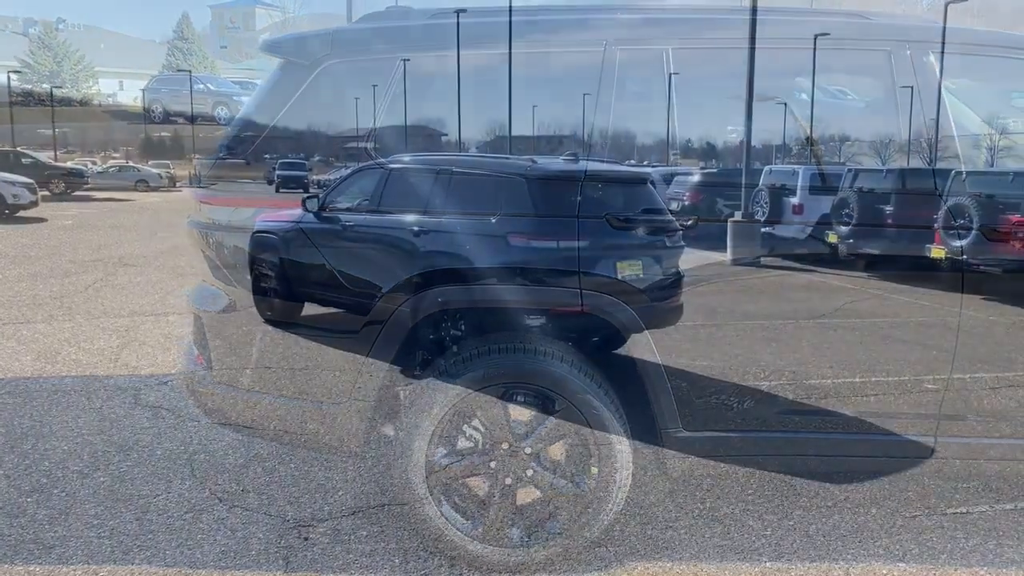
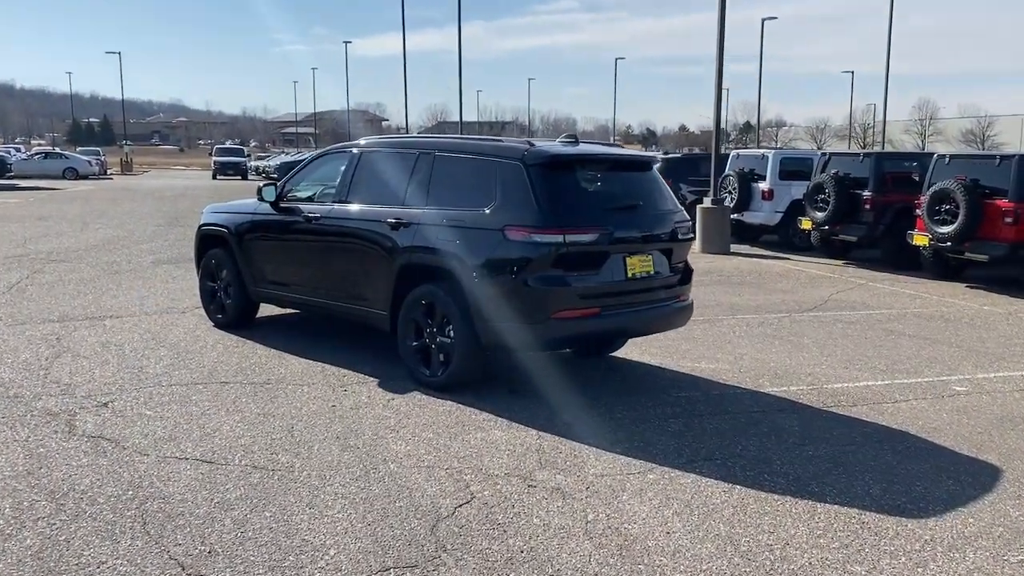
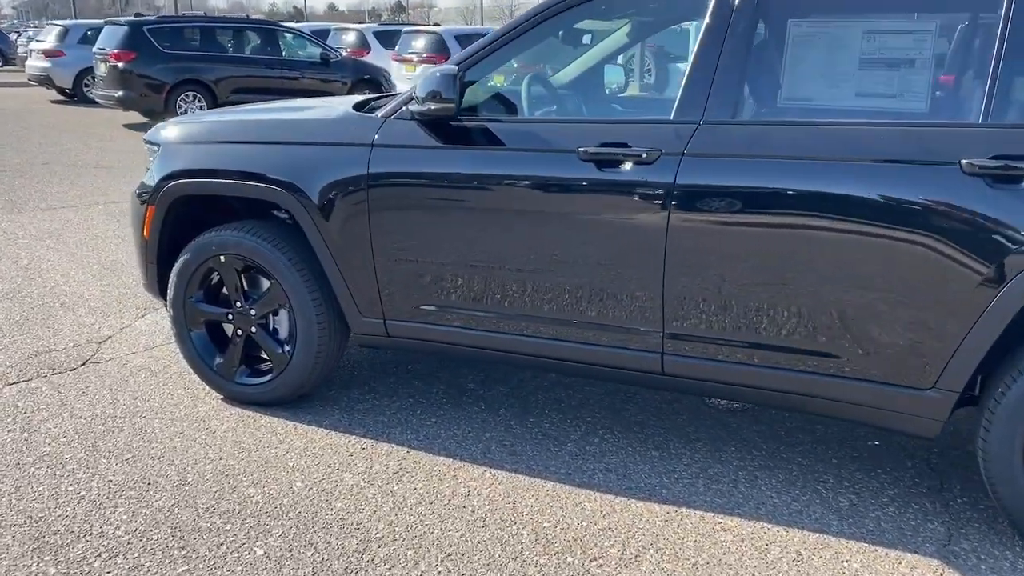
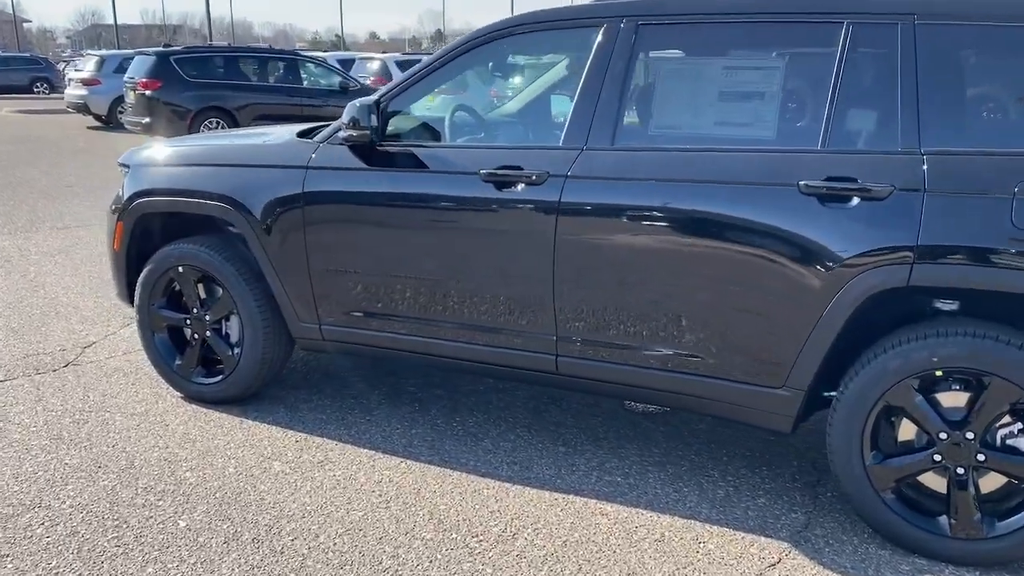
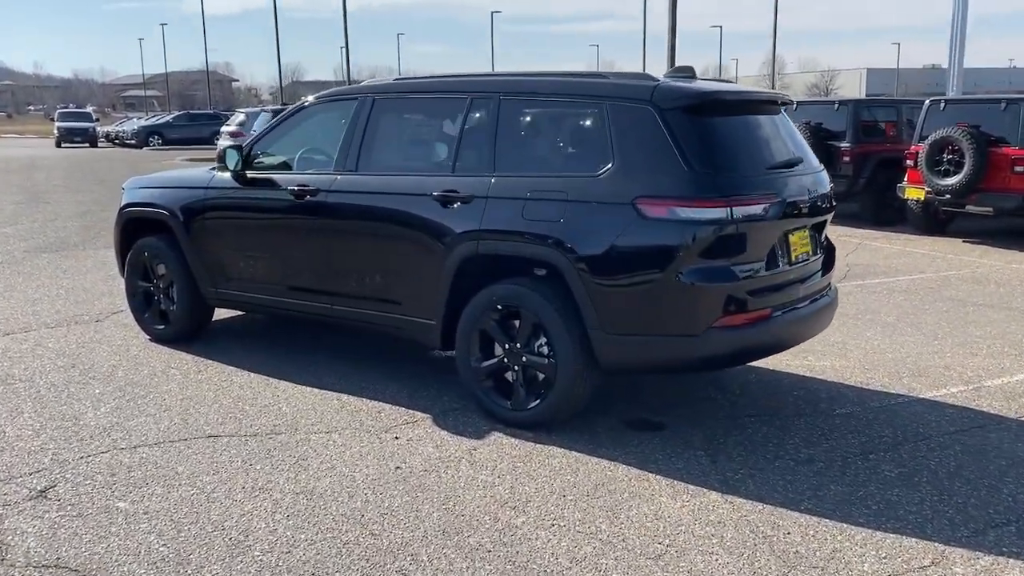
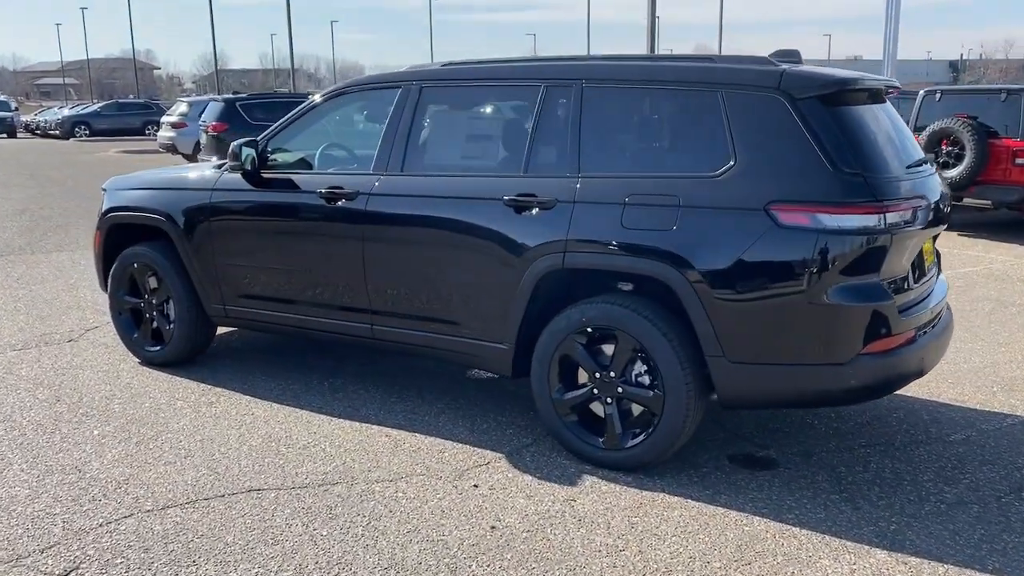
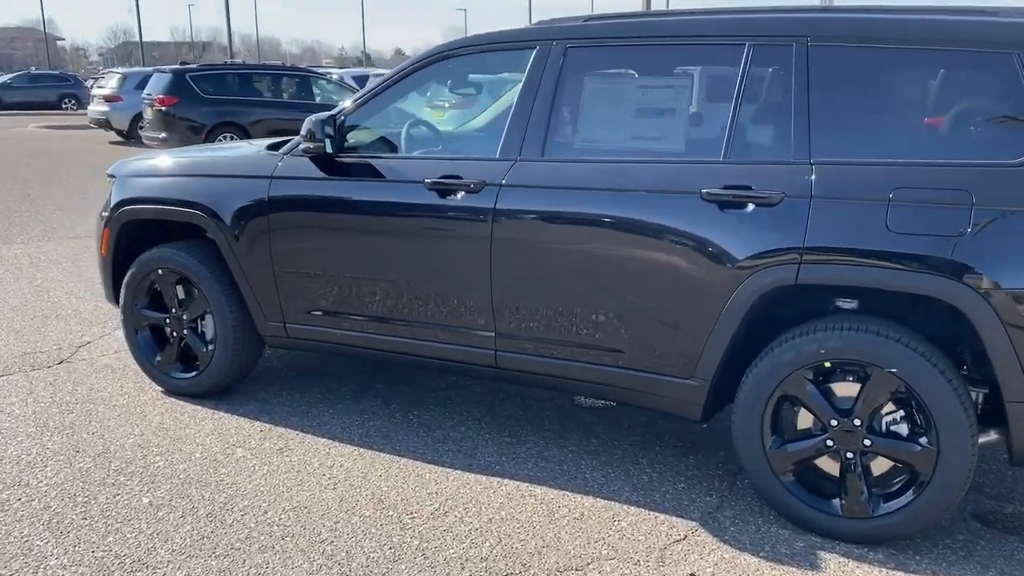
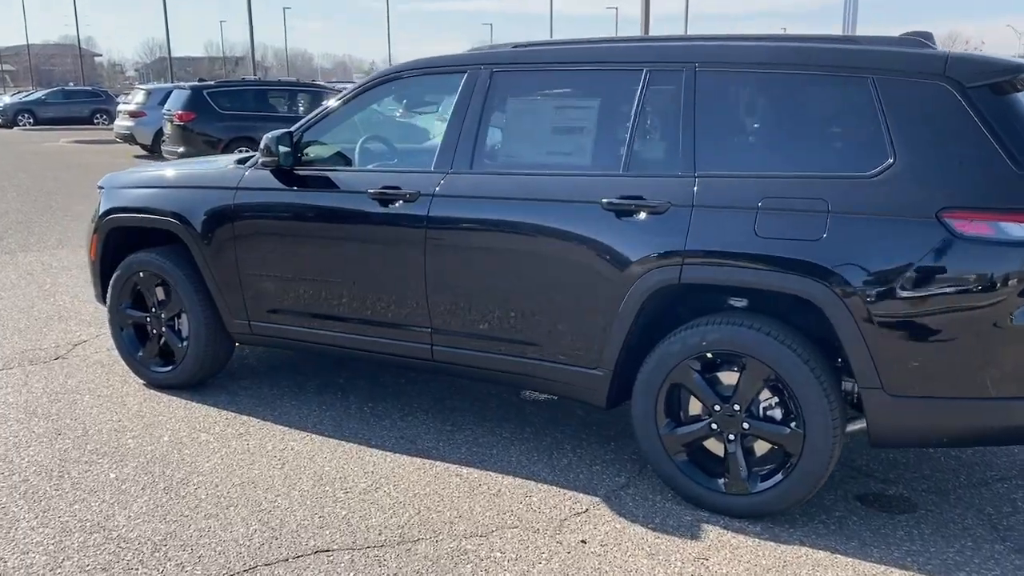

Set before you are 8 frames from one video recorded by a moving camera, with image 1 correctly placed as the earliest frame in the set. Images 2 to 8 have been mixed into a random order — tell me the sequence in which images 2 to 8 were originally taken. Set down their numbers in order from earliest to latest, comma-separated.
2, 5, 6, 8, 7, 4, 3
